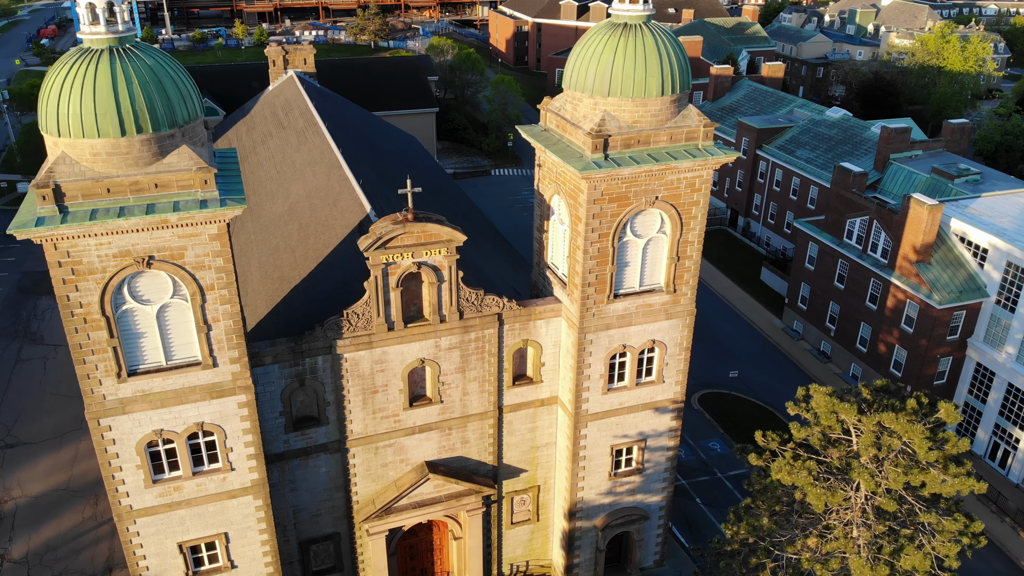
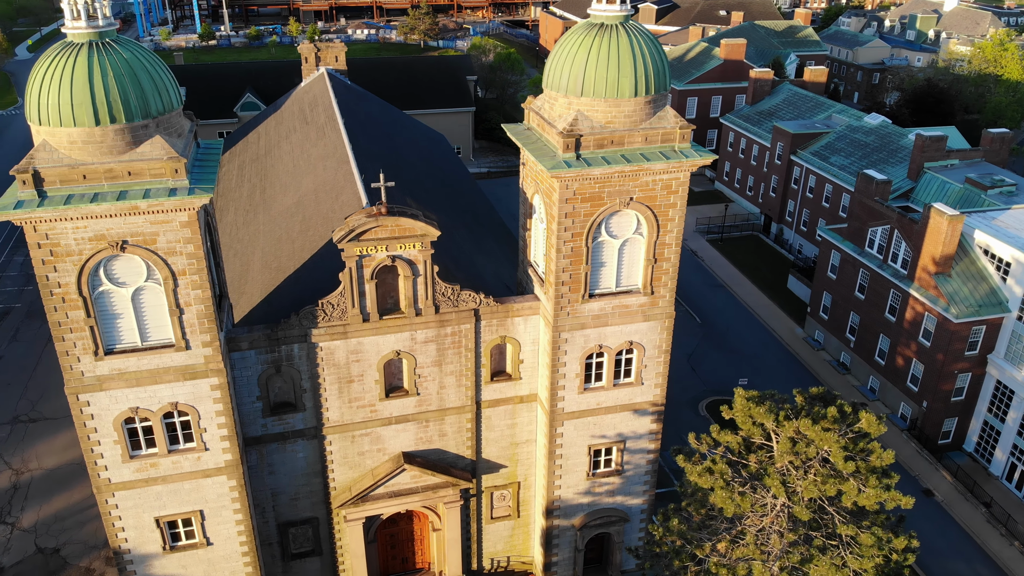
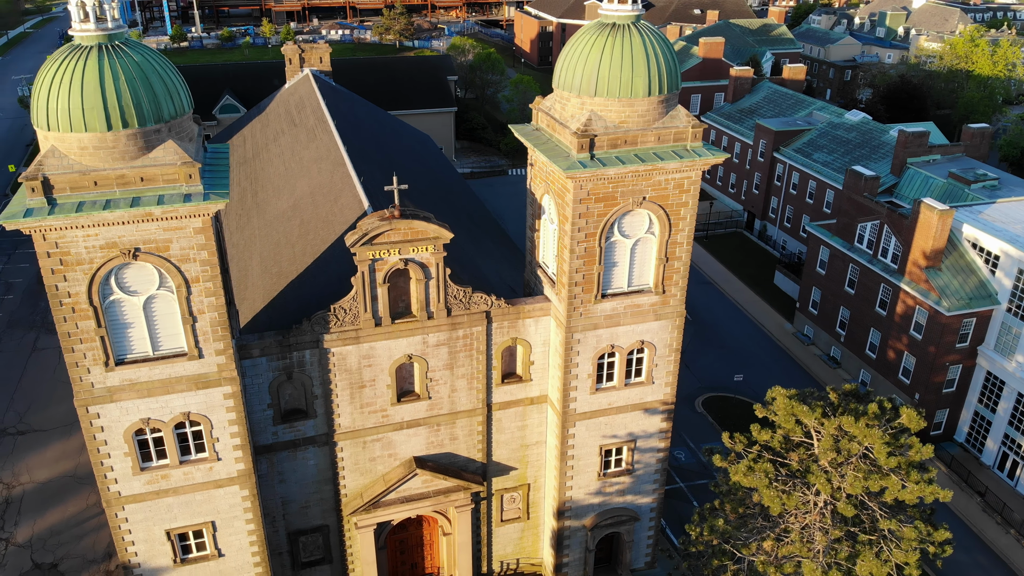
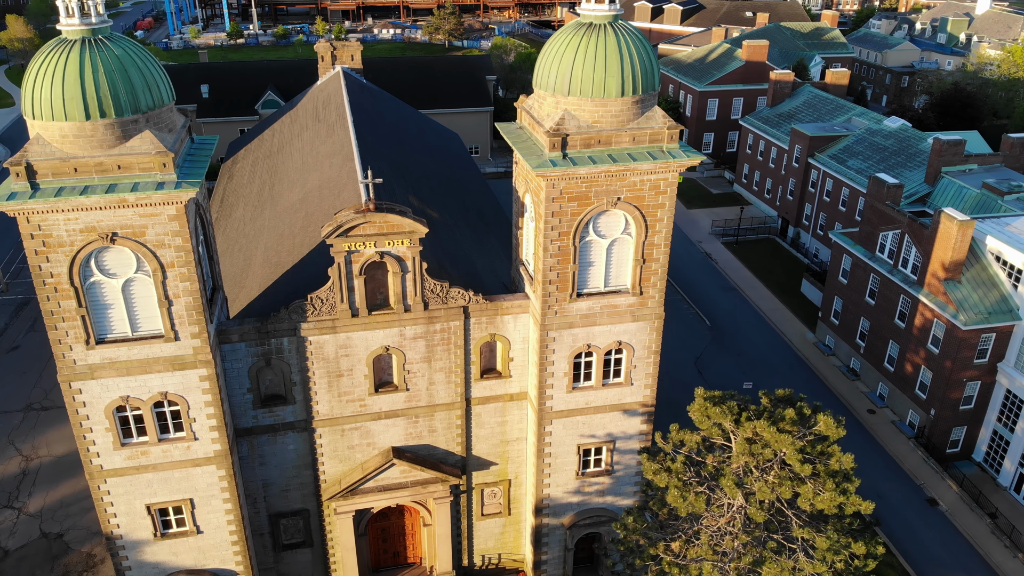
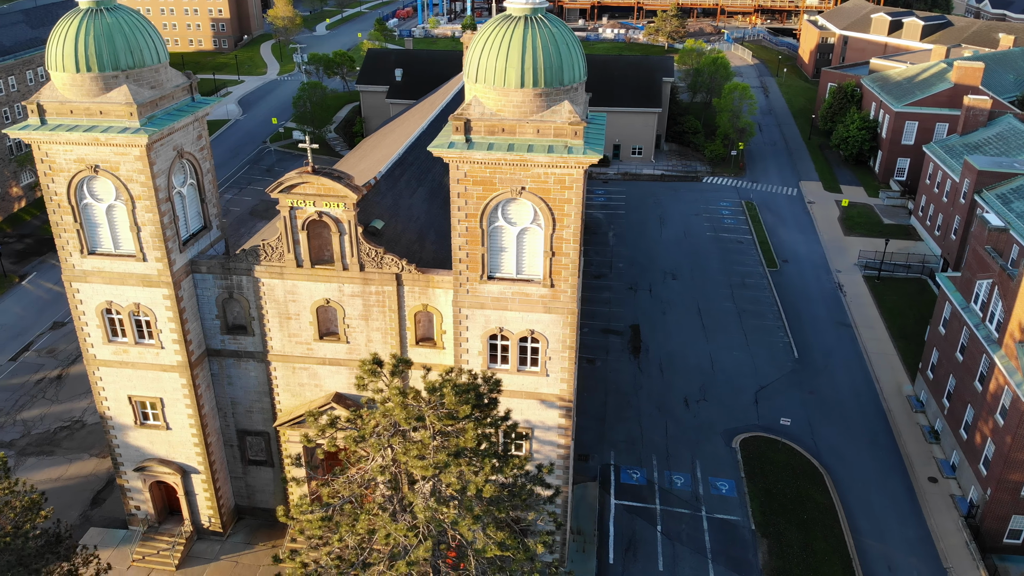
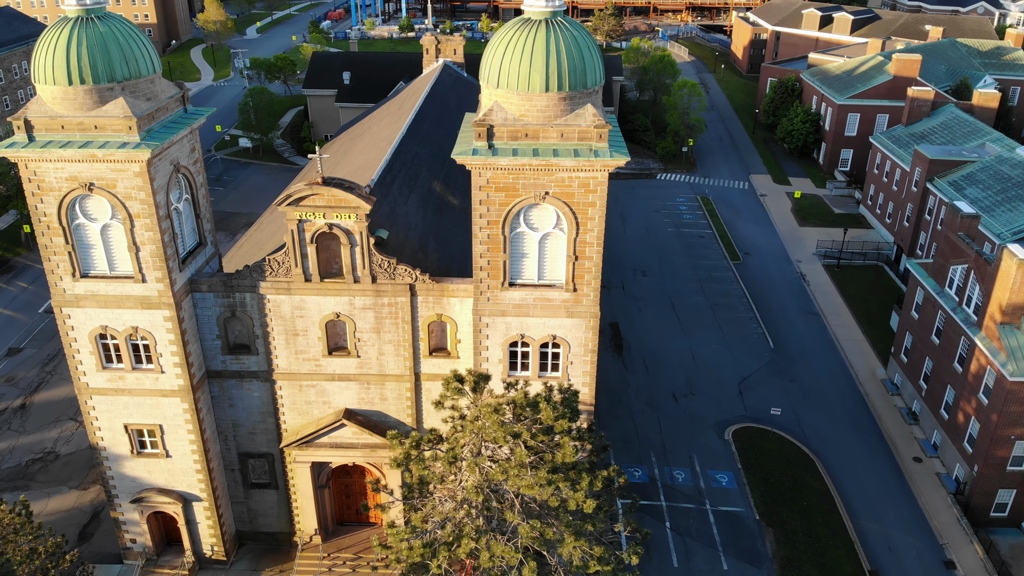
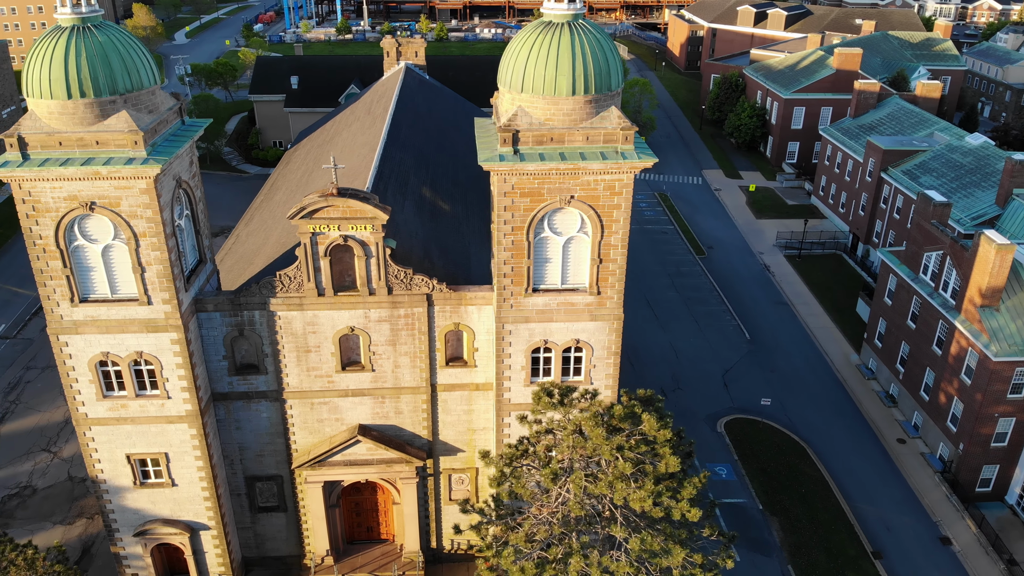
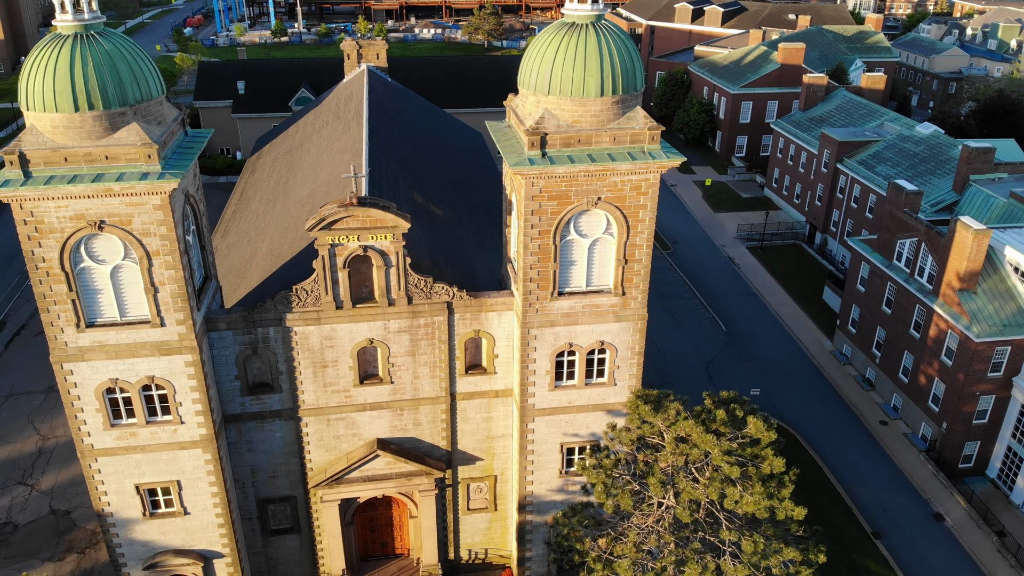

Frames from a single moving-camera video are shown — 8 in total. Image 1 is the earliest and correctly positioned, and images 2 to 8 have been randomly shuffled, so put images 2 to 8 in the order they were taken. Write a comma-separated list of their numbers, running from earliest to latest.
3, 2, 4, 8, 7, 6, 5
